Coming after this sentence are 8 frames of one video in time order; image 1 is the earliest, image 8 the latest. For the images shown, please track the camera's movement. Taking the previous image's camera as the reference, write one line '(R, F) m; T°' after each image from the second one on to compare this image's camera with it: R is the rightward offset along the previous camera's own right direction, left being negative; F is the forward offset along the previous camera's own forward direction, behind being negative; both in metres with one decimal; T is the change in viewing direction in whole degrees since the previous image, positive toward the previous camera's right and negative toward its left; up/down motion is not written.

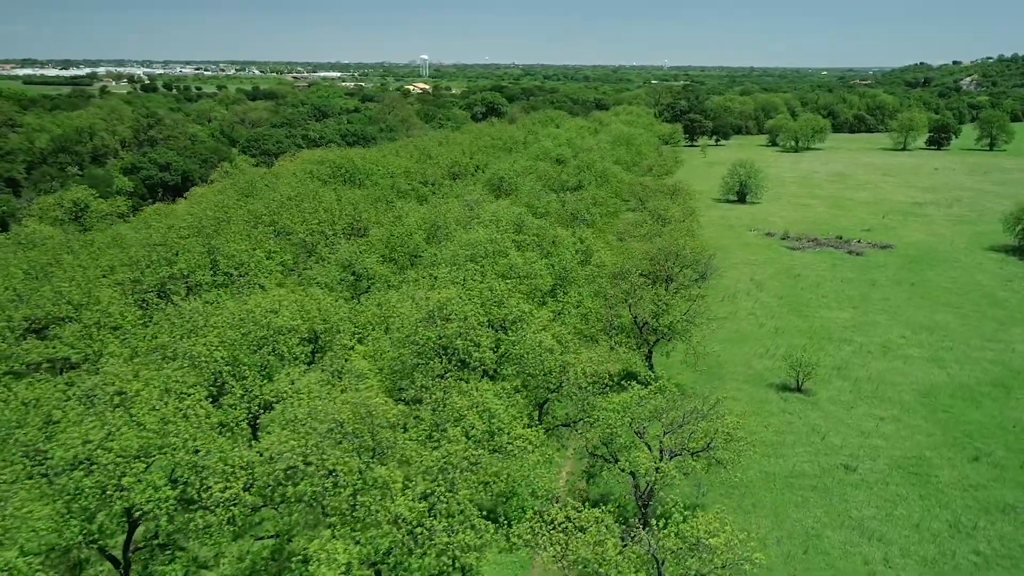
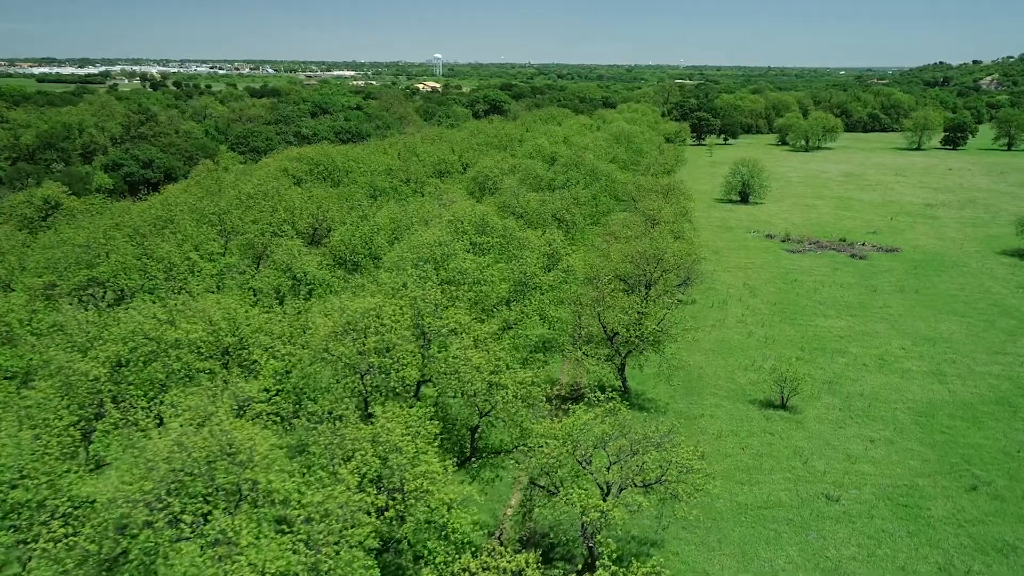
(+2.8, +3.2) m; -1°
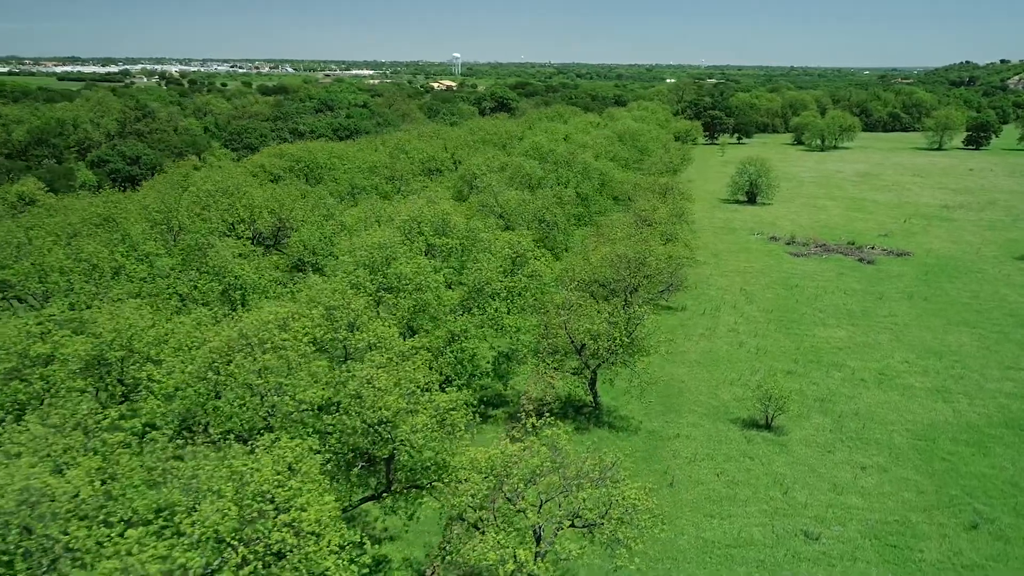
(+2.9, +3.3) m; -1°
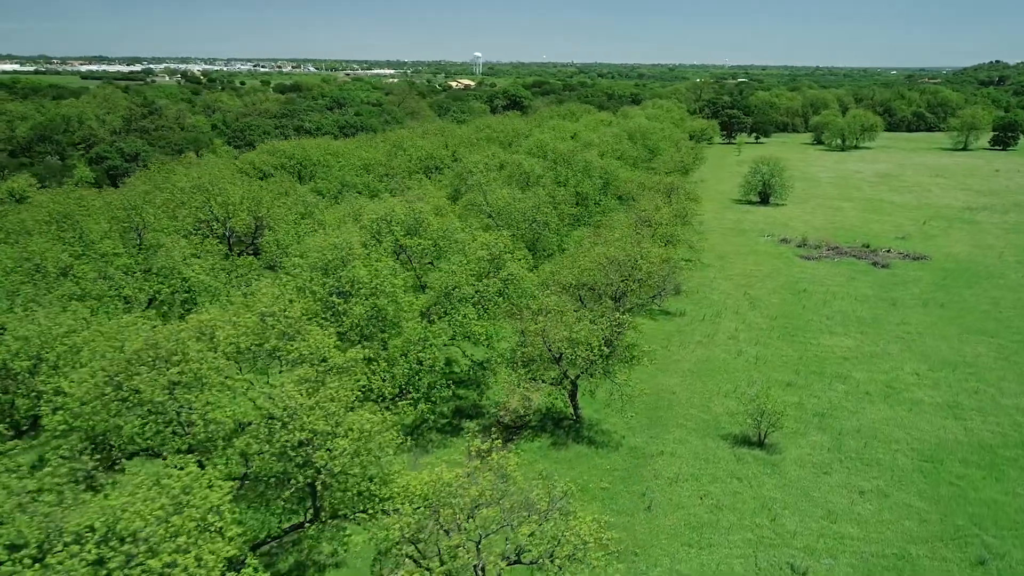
(+2.1, +2.4) m; -2°
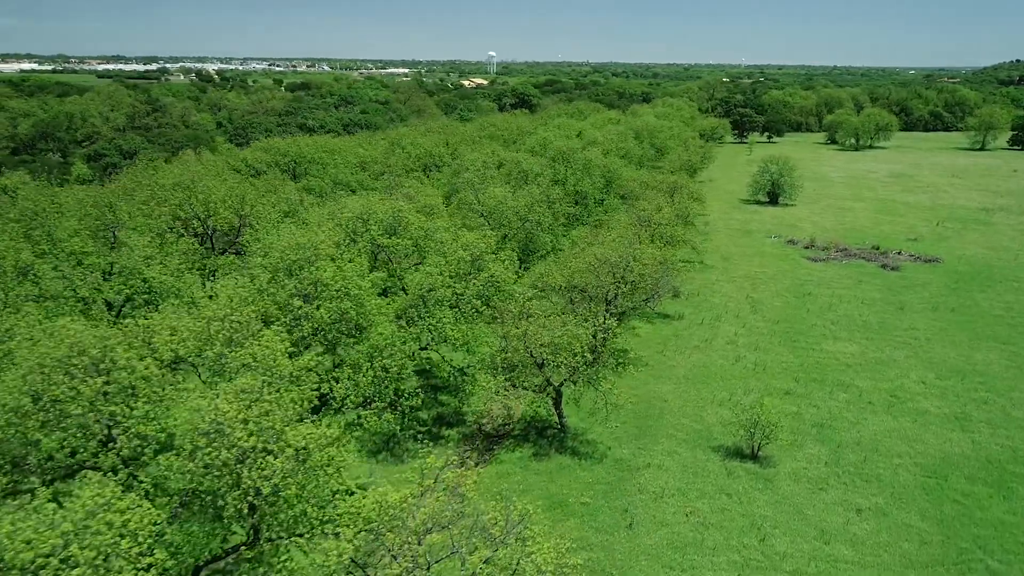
(+1.4, +1.6) m; -1°
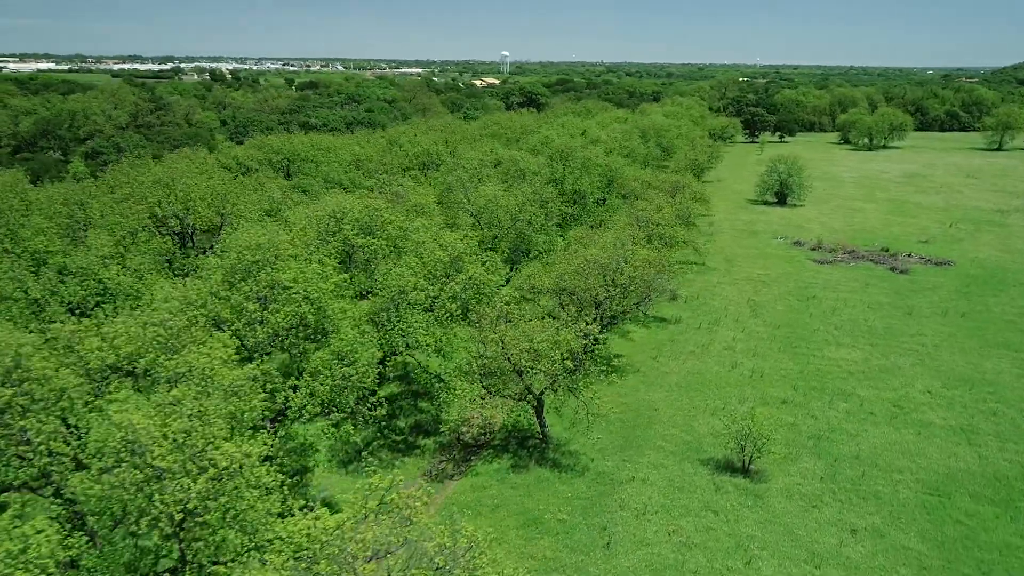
(+1.4, +1.6) m; -1°
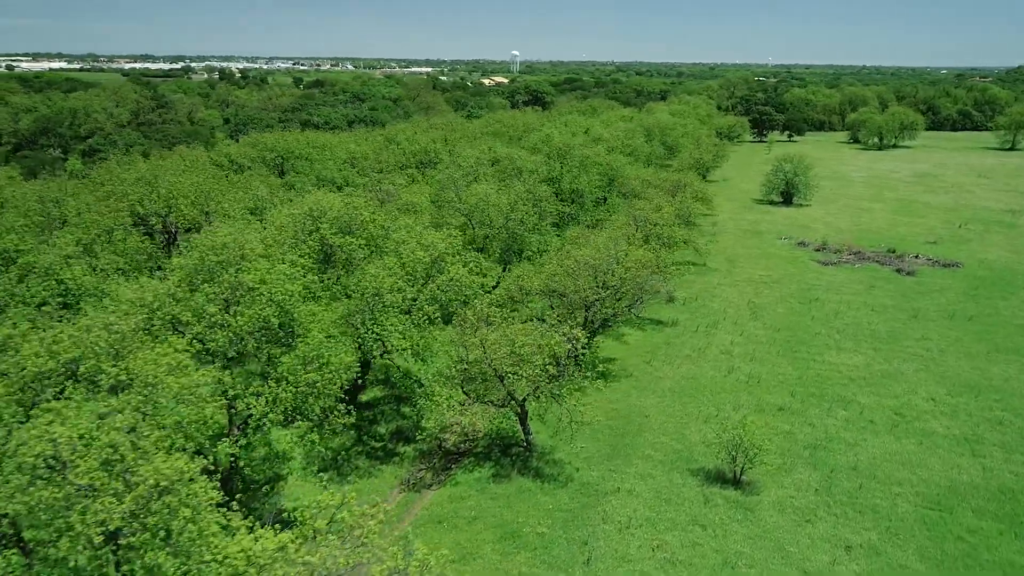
(+1.1, +1.2) m; -1°
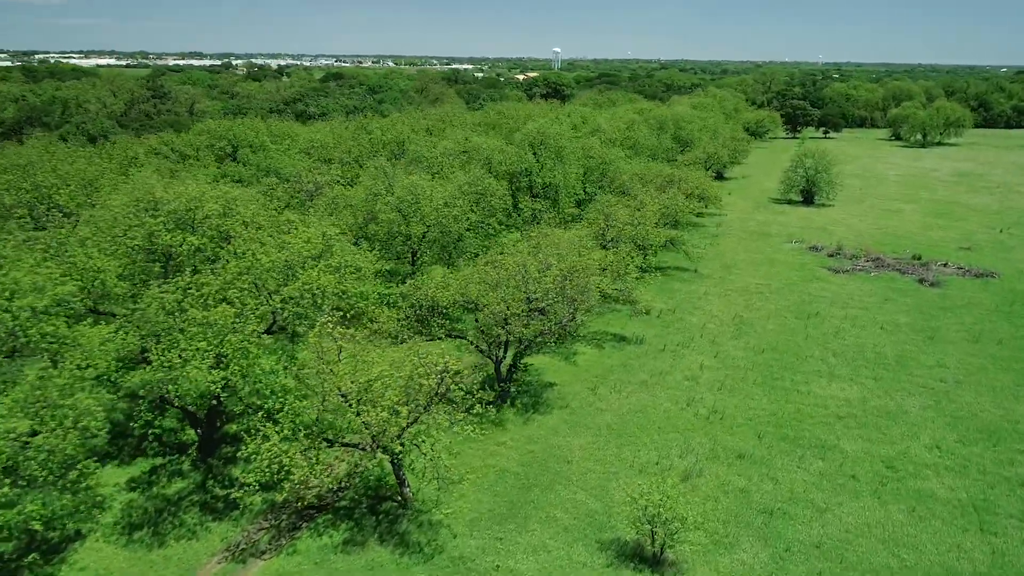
(+5.4, +6.7) m; -3°
